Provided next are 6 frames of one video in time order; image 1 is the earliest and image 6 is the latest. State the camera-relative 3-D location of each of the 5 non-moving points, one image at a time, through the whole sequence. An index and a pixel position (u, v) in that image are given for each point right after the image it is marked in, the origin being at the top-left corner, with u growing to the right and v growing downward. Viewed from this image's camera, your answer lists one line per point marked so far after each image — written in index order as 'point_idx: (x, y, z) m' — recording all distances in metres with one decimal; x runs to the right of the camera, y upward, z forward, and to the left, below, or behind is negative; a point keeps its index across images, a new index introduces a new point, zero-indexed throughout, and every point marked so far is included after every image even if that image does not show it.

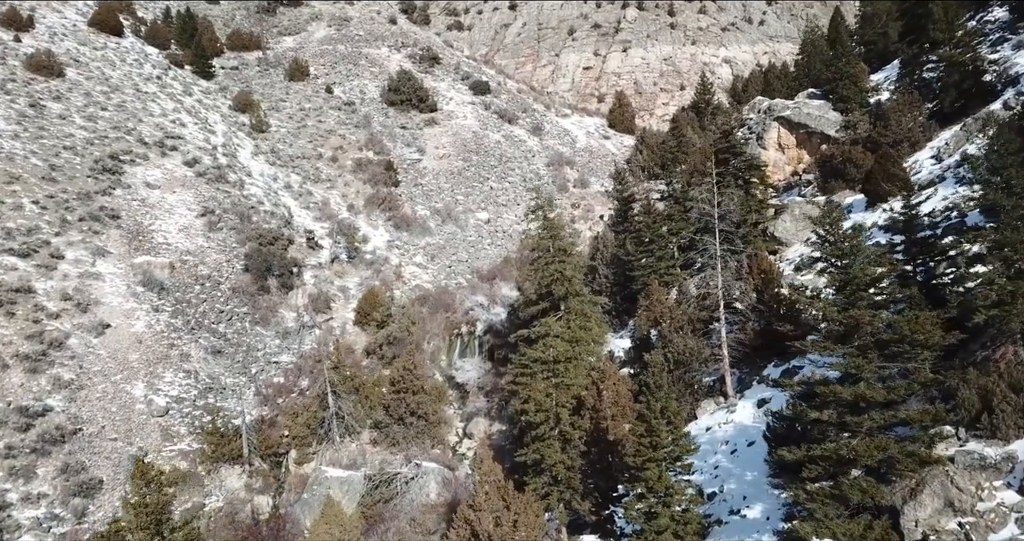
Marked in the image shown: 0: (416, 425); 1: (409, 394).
0: (-2.5, -4.1, +19.0) m
1: (-2.7, -3.2, +18.9) m
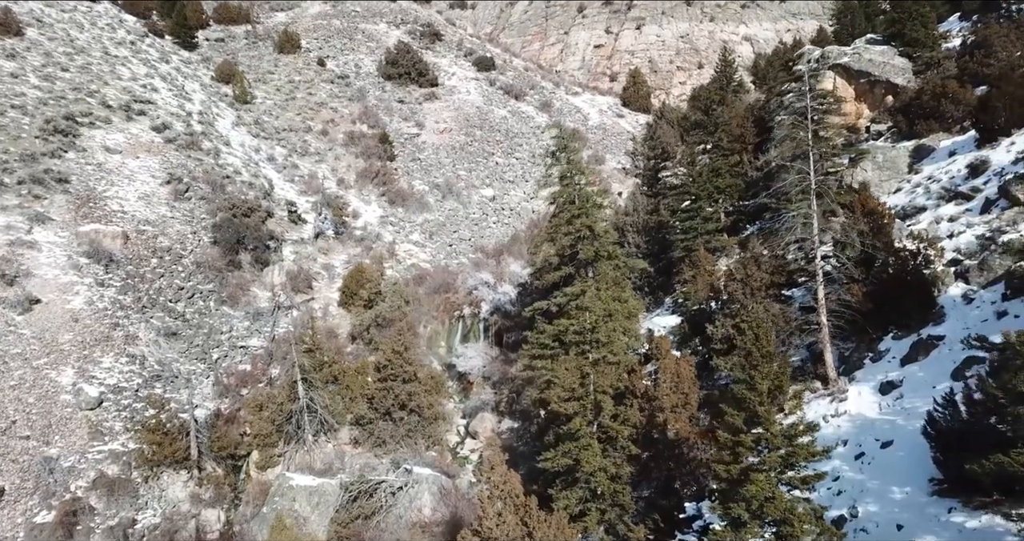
0: (-2.2, -3.3, +15.5) m
1: (-2.4, -2.3, +15.4) m
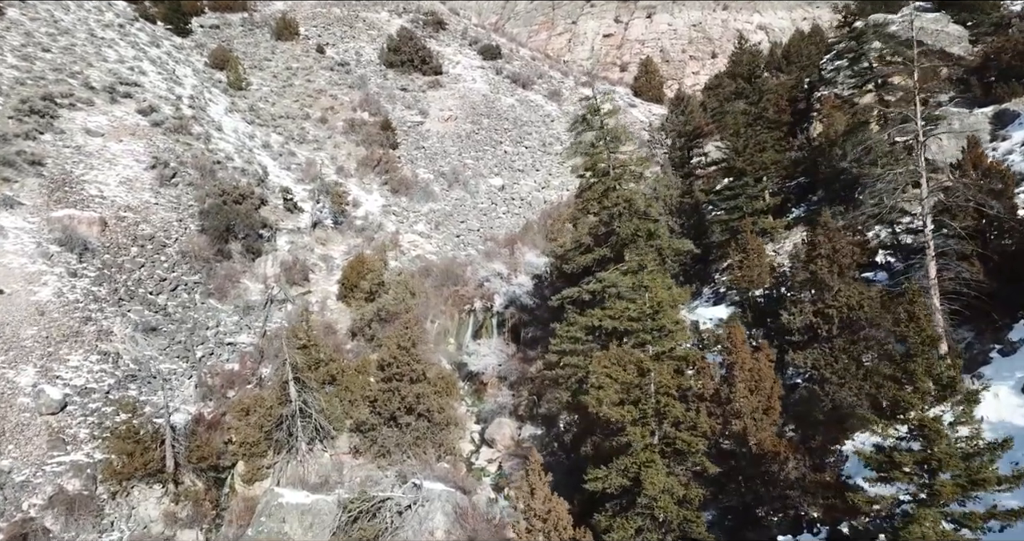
0: (-1.8, -3.0, +13.6) m
1: (-2.0, -2.1, +13.5) m
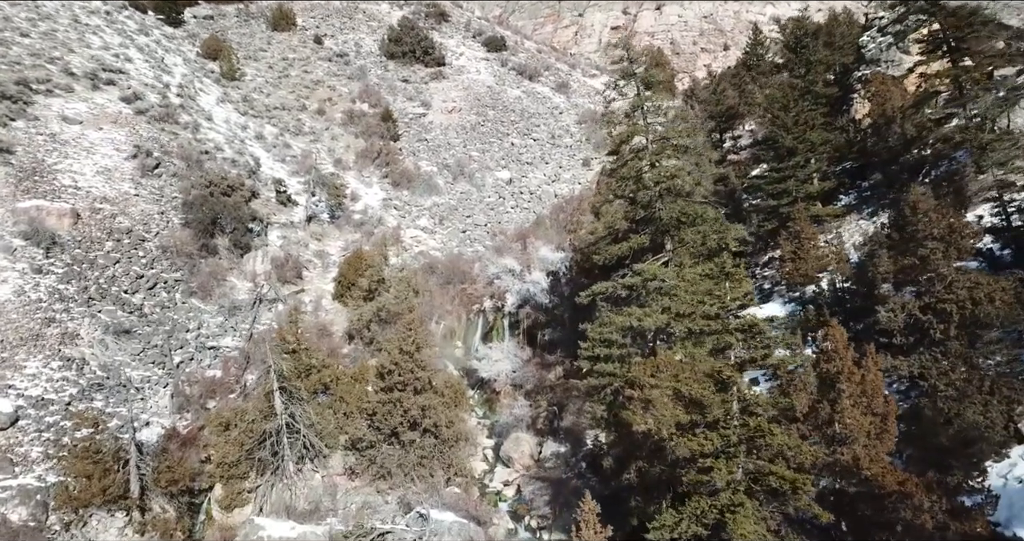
0: (-1.5, -2.9, +11.9) m
1: (-1.7, -1.9, +11.8) m
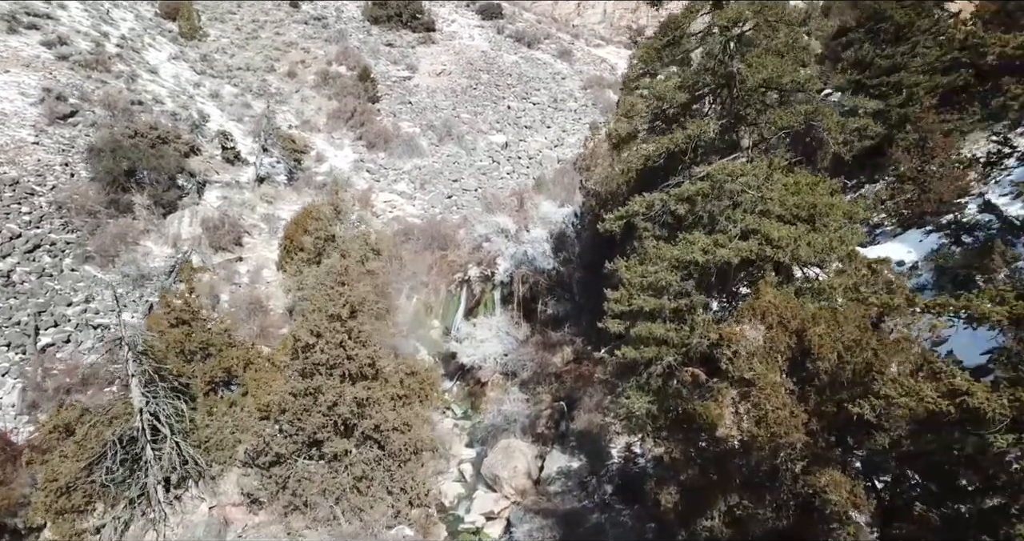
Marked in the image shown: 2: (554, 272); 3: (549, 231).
0: (-1.6, -2.1, +8.0) m
1: (-1.8, -1.2, +7.9) m
2: (+0.7, -0.1, +13.5) m
3: (+0.7, +0.8, +14.8) m
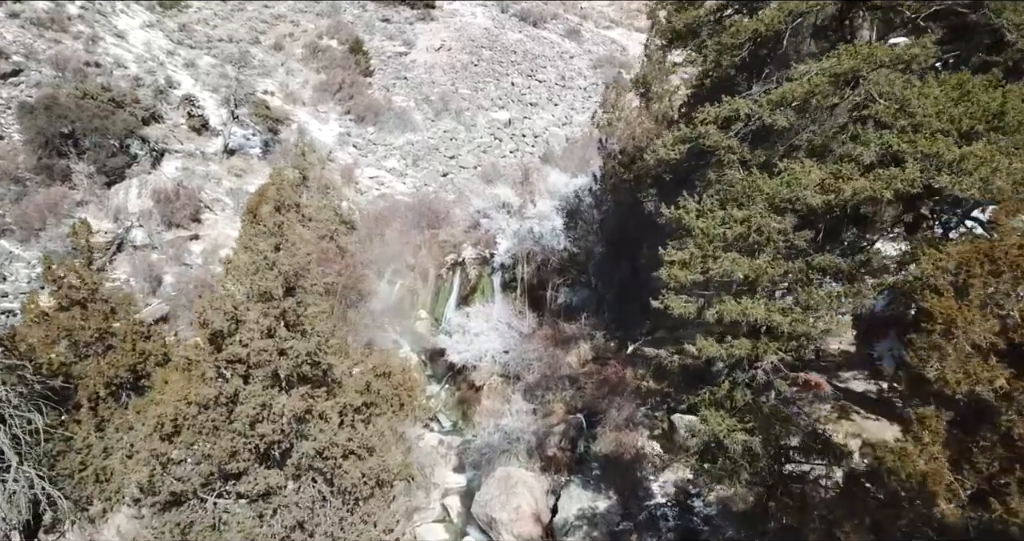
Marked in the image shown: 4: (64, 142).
0: (-1.6, -1.8, +5.9) m
1: (-1.8, -0.9, +5.8) m
2: (+0.8, +0.2, +11.4) m
3: (+0.8, +1.0, +12.7) m
4: (-7.7, +2.2, +12.6) m
